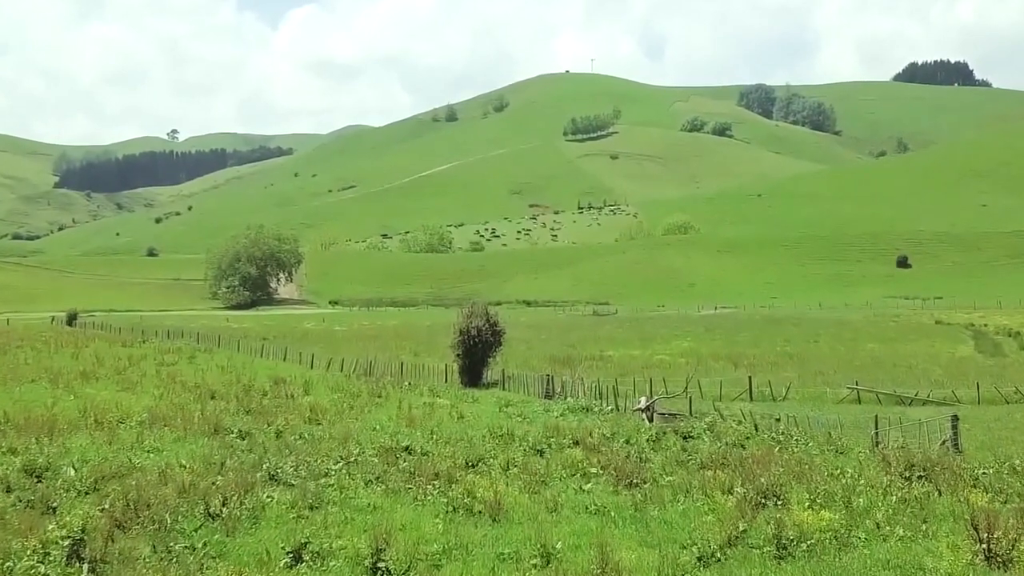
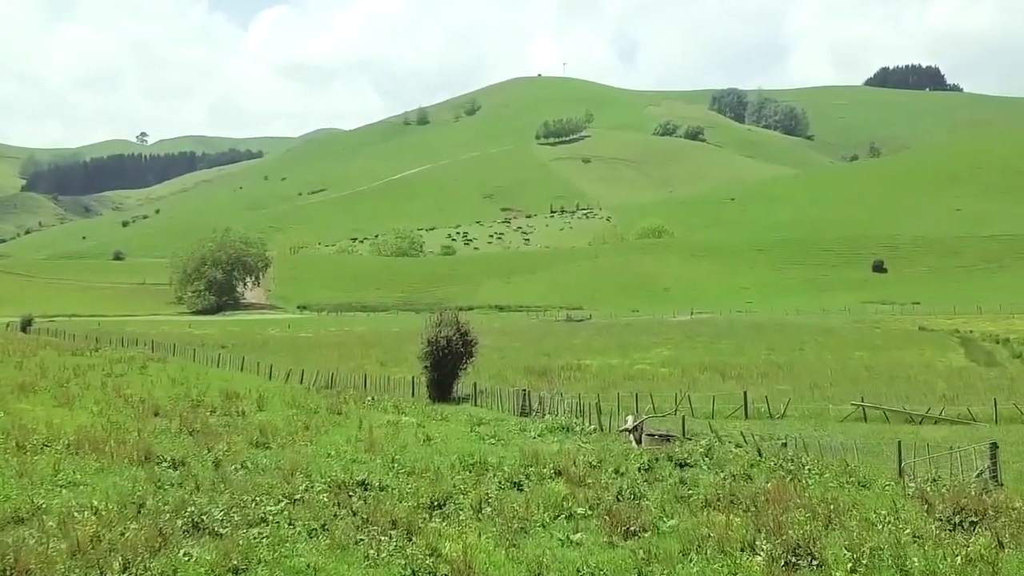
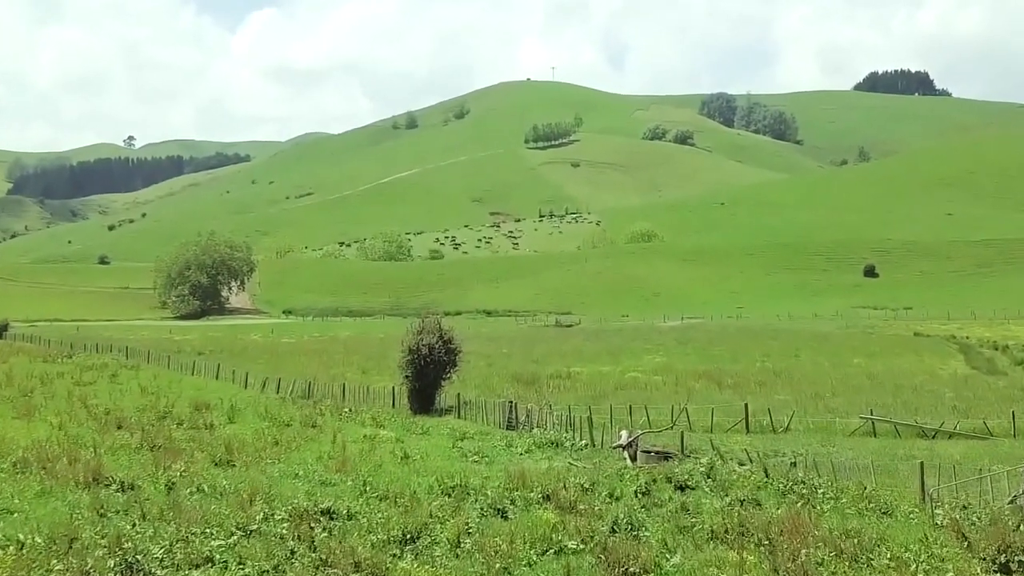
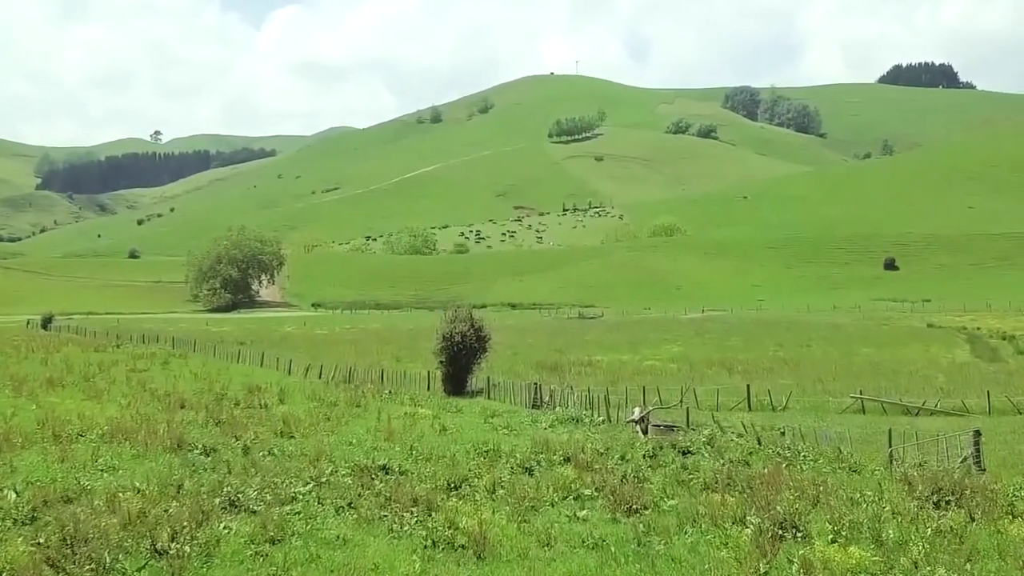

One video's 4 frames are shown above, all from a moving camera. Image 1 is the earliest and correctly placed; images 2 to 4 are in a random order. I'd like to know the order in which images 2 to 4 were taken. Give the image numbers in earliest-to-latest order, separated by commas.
4, 2, 3
